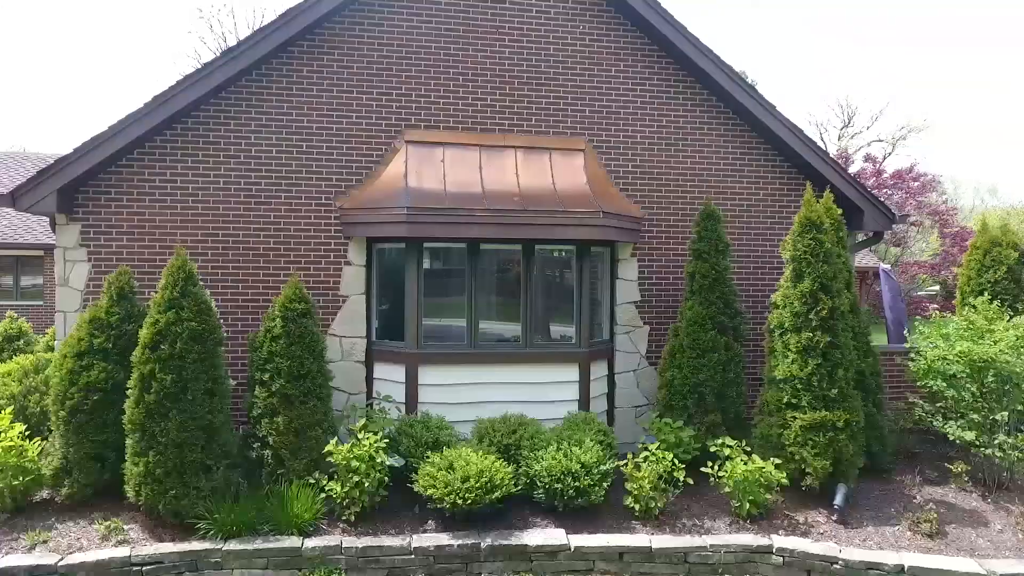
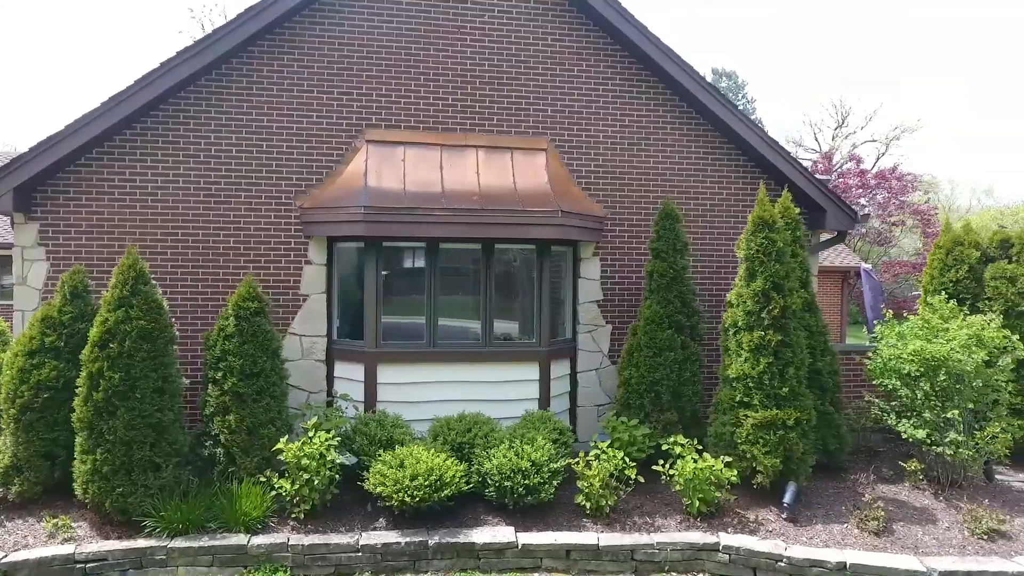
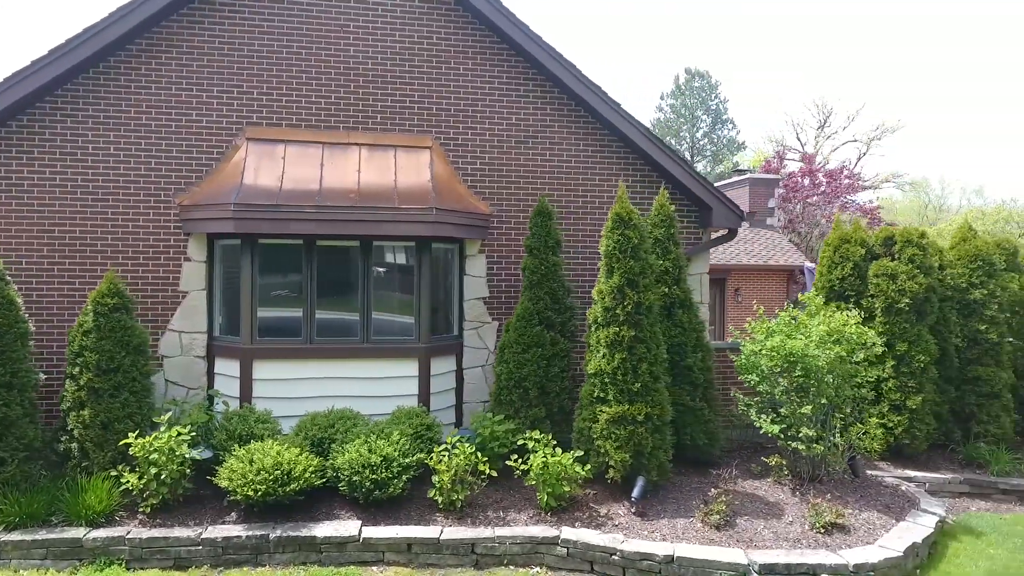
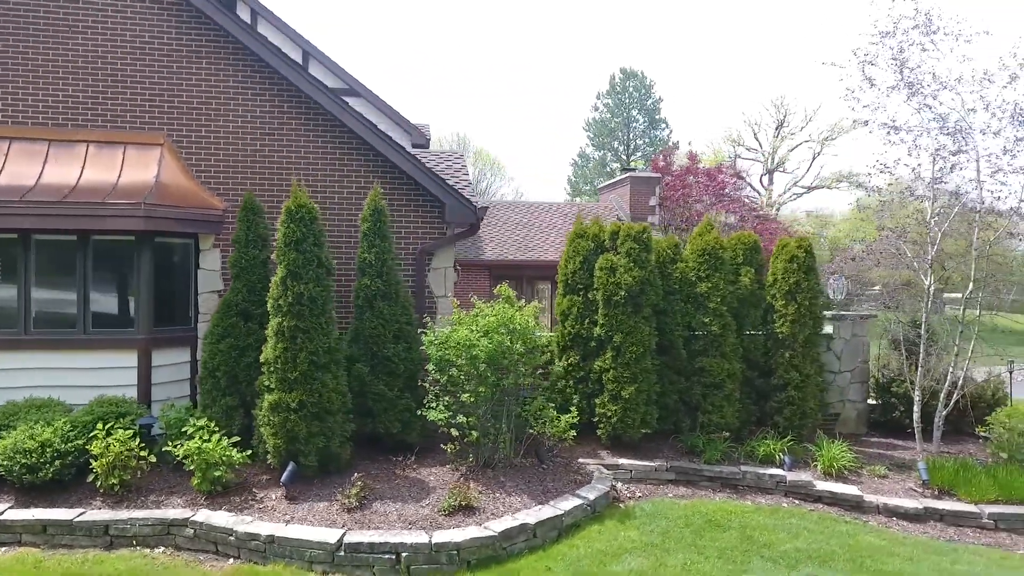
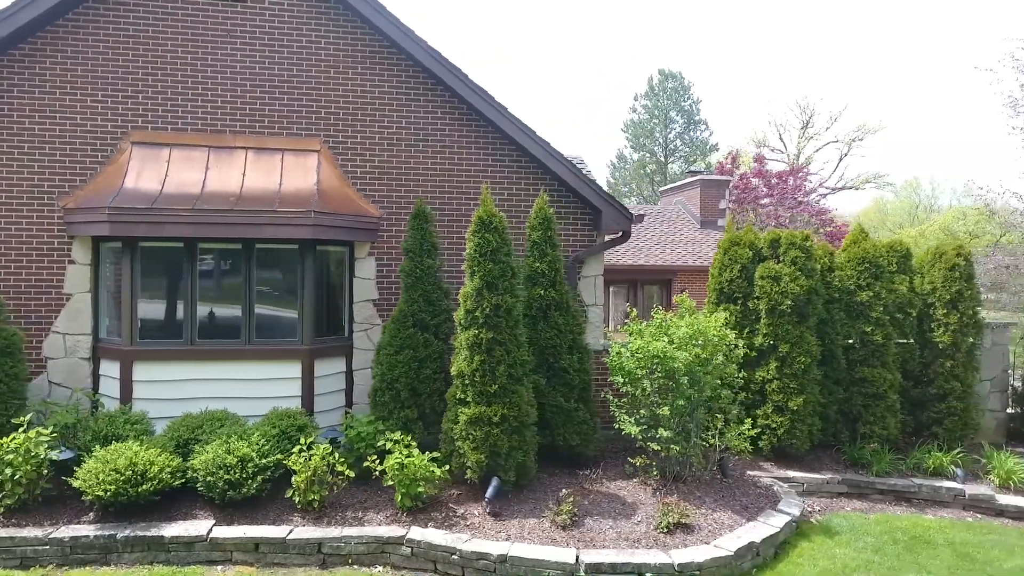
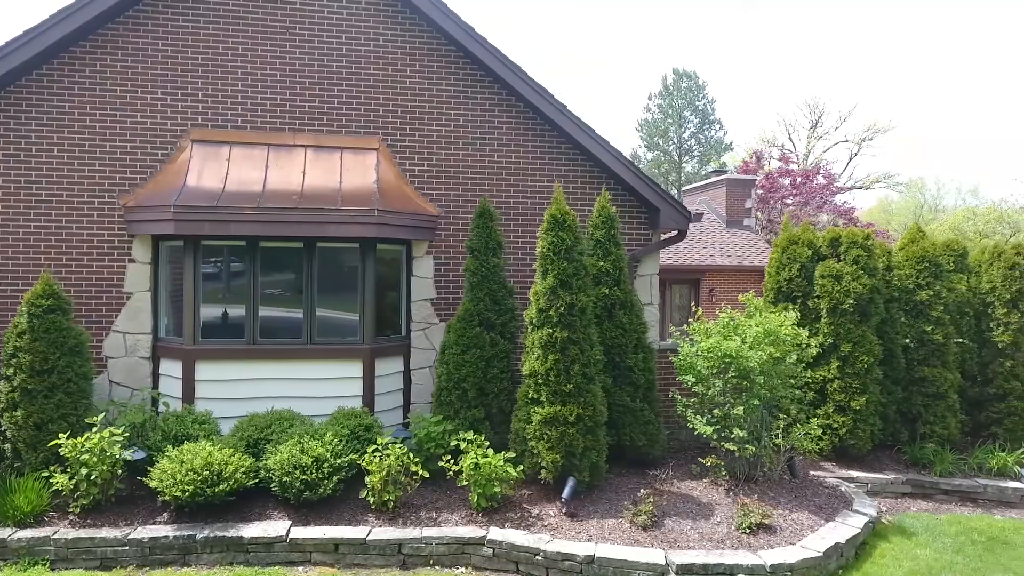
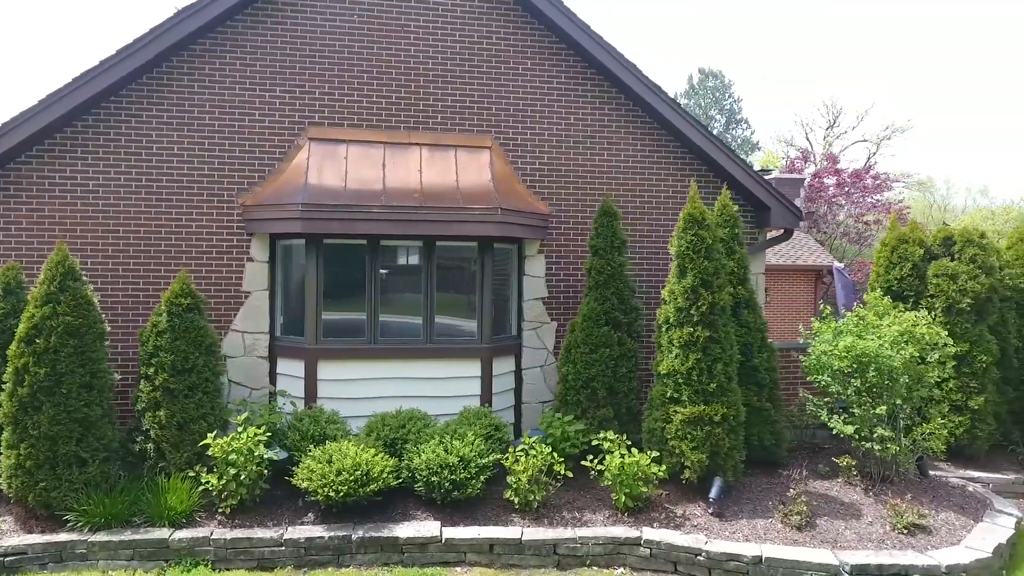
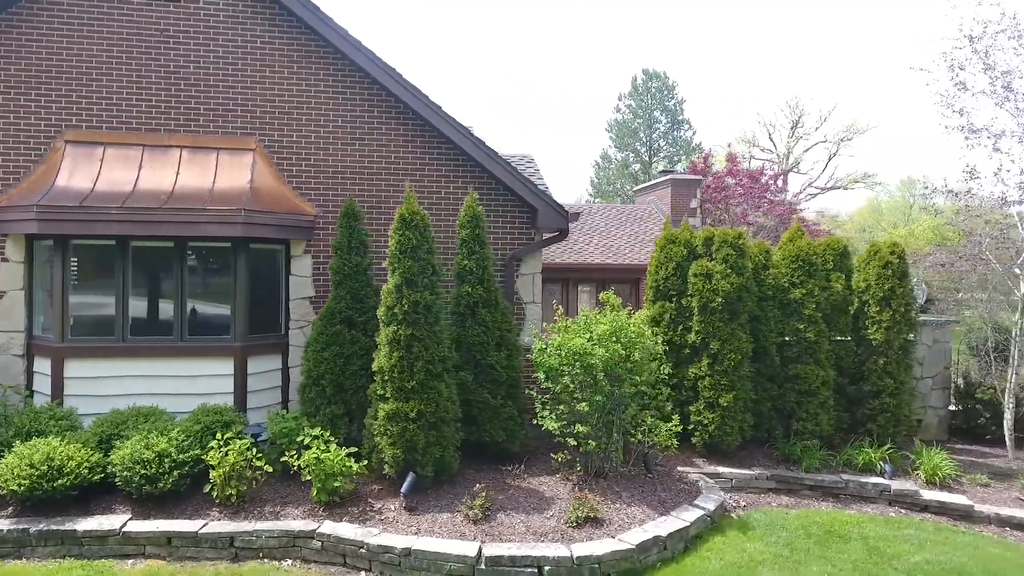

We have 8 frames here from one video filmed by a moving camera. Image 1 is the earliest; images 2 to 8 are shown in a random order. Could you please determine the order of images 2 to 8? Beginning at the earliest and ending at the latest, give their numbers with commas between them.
2, 7, 3, 6, 5, 8, 4
